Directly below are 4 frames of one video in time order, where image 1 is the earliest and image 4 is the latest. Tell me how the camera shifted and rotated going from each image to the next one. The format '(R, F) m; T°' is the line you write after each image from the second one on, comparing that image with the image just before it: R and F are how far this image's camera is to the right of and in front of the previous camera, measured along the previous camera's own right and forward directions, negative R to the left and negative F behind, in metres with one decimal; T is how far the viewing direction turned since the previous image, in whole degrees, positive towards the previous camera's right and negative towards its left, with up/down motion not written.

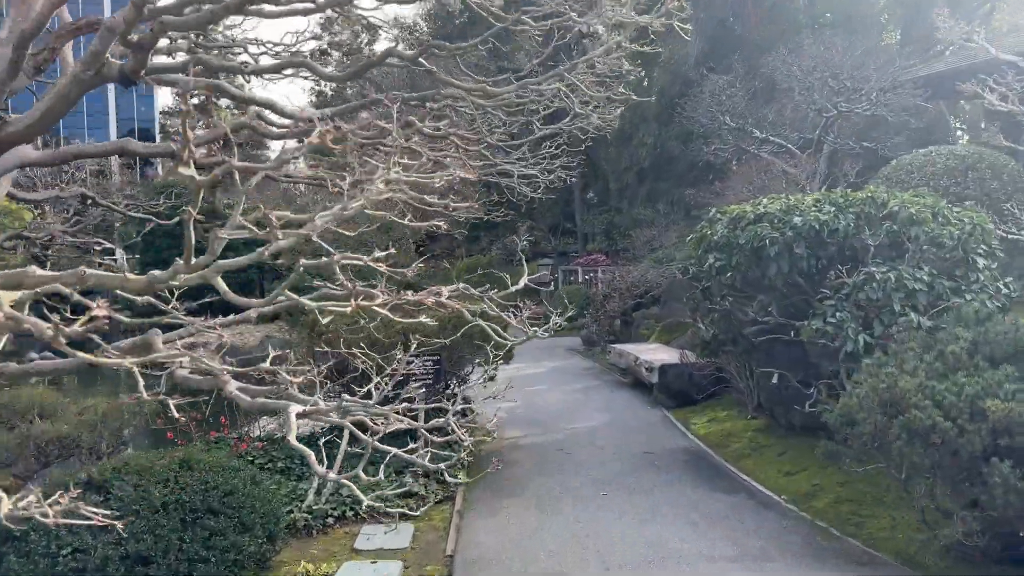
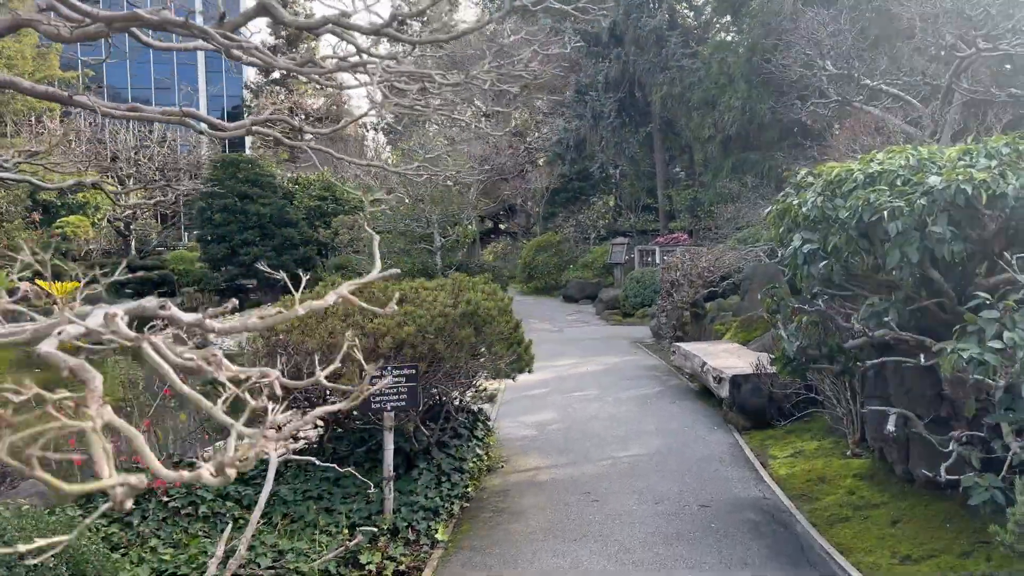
(+0.5, +2.0) m; -6°
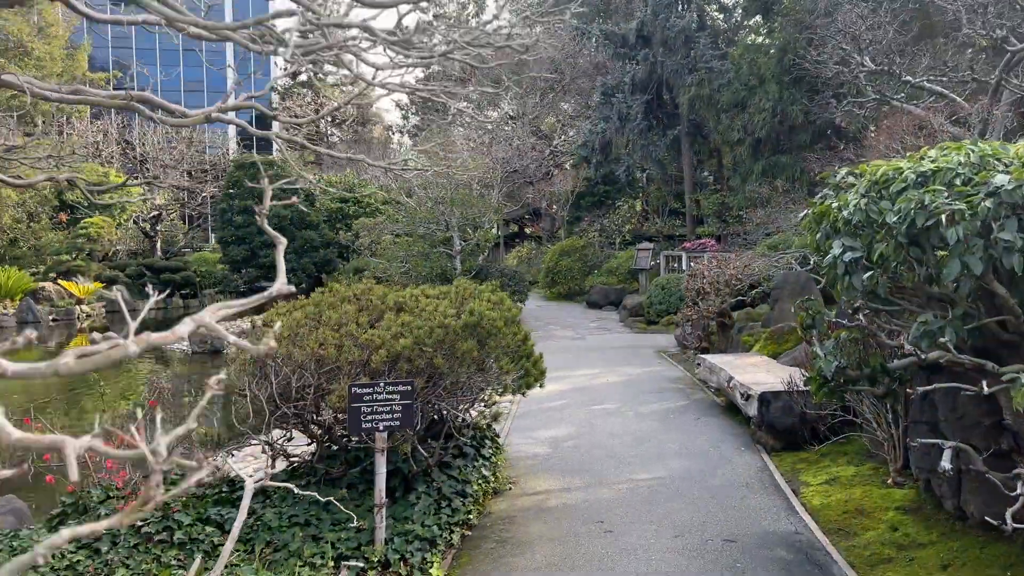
(+0.1, +0.5) m; -2°
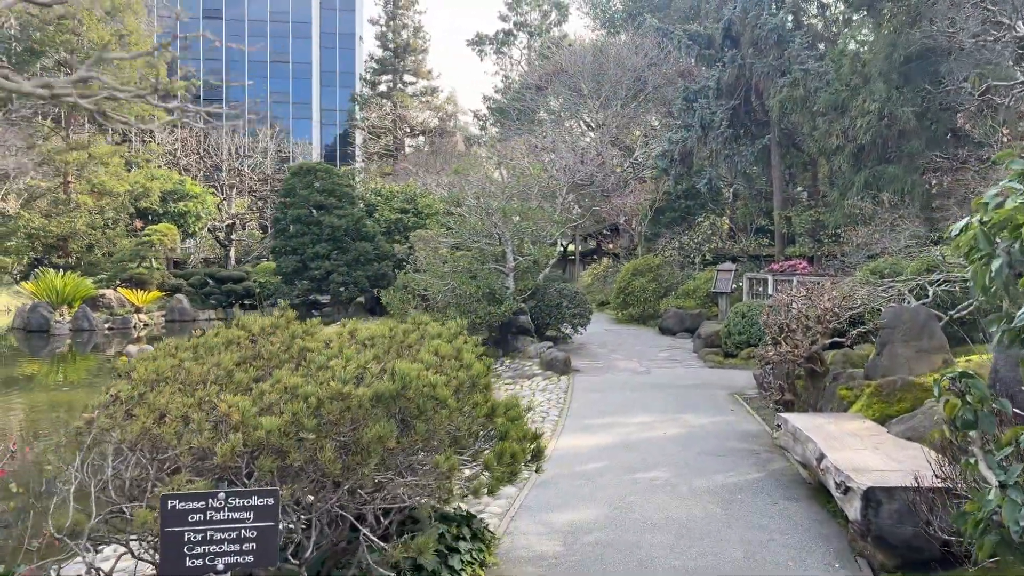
(+0.5, +2.0) m; -6°
